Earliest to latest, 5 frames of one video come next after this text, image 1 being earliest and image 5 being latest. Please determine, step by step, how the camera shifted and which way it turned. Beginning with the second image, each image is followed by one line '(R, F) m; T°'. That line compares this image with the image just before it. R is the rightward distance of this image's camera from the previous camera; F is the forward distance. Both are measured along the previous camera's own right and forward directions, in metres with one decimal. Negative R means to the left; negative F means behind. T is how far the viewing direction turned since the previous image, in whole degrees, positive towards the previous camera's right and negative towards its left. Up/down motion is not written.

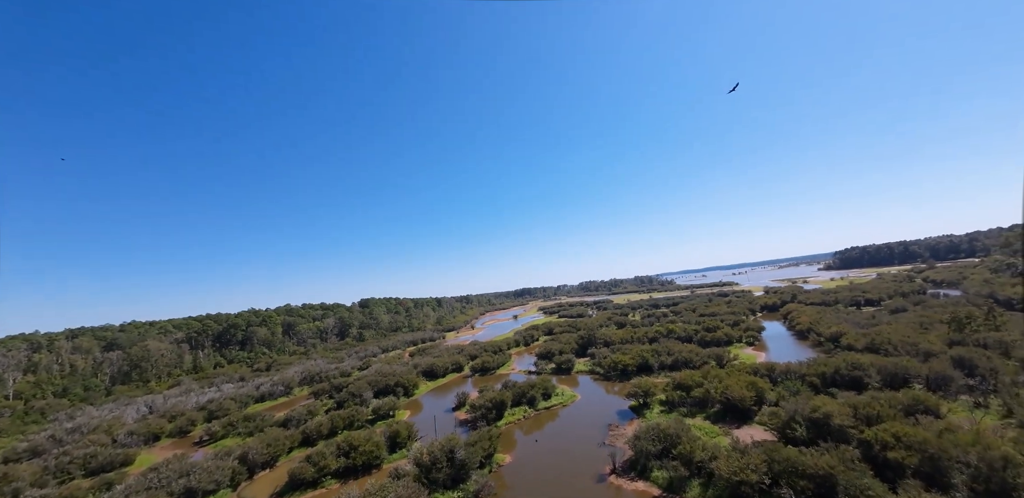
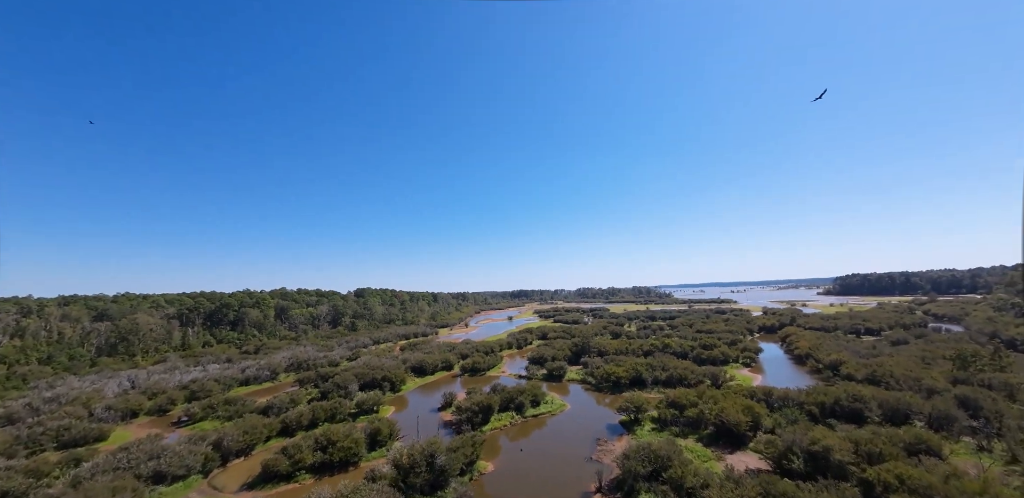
(+0.1, +0.9) m; 0°
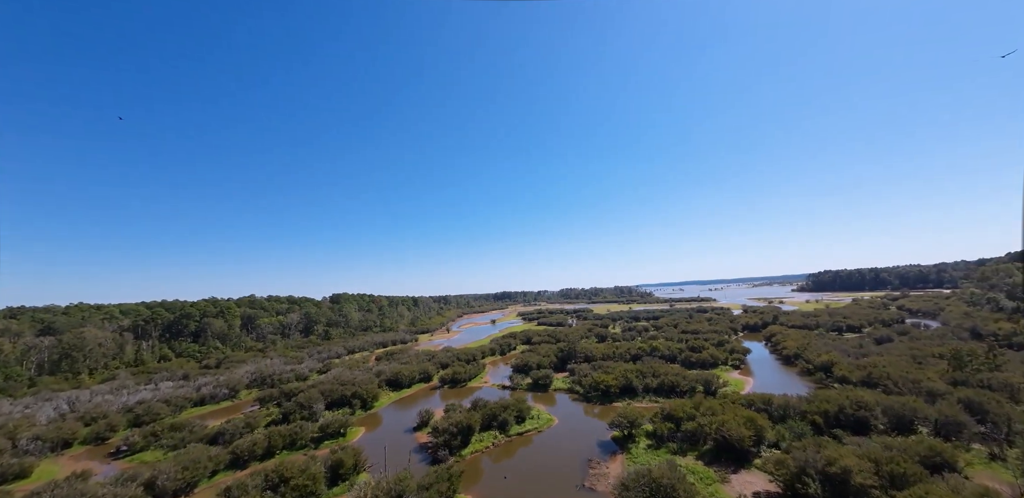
(+0.2, +2.7) m; +3°
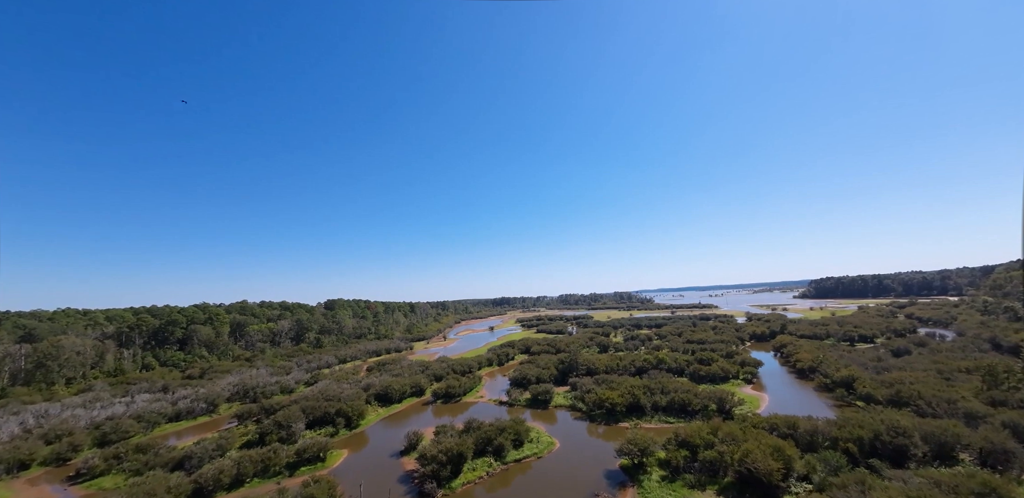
(+0.1, +2.6) m; 0°
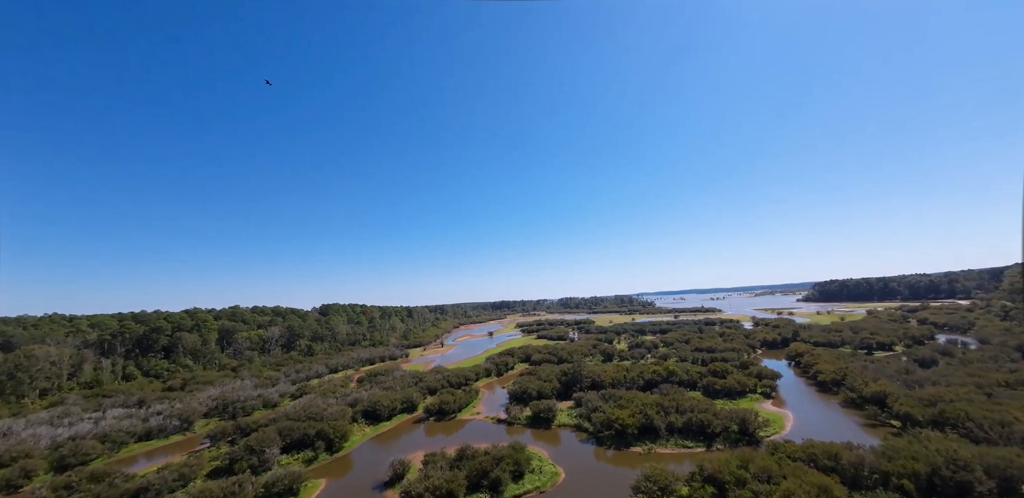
(+0.1, +3.1) m; 0°
